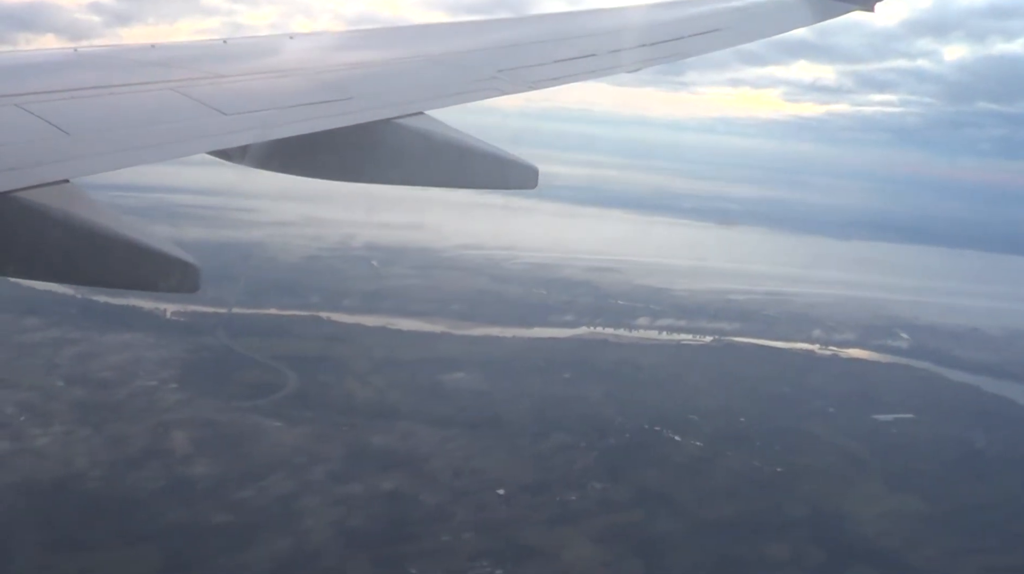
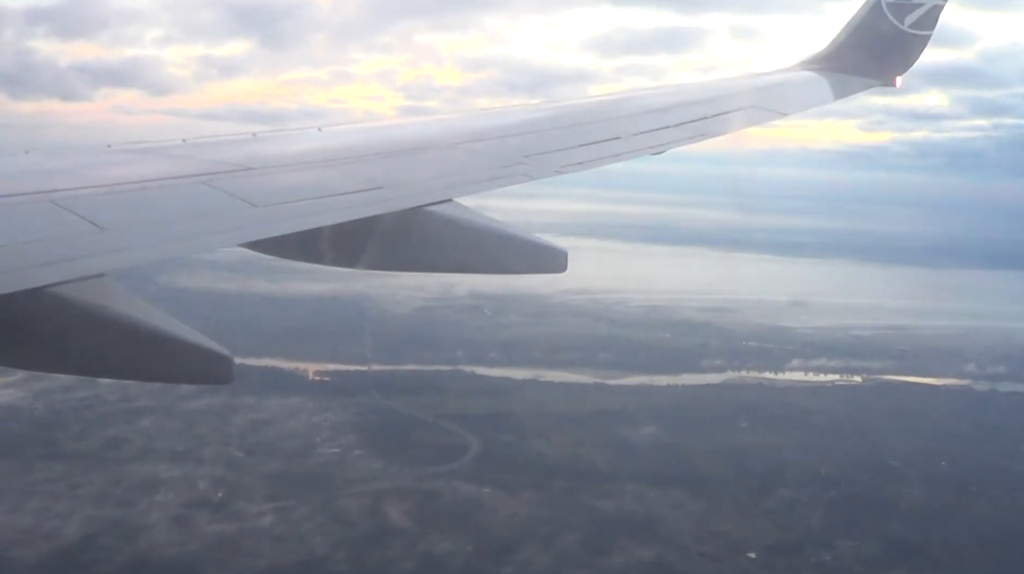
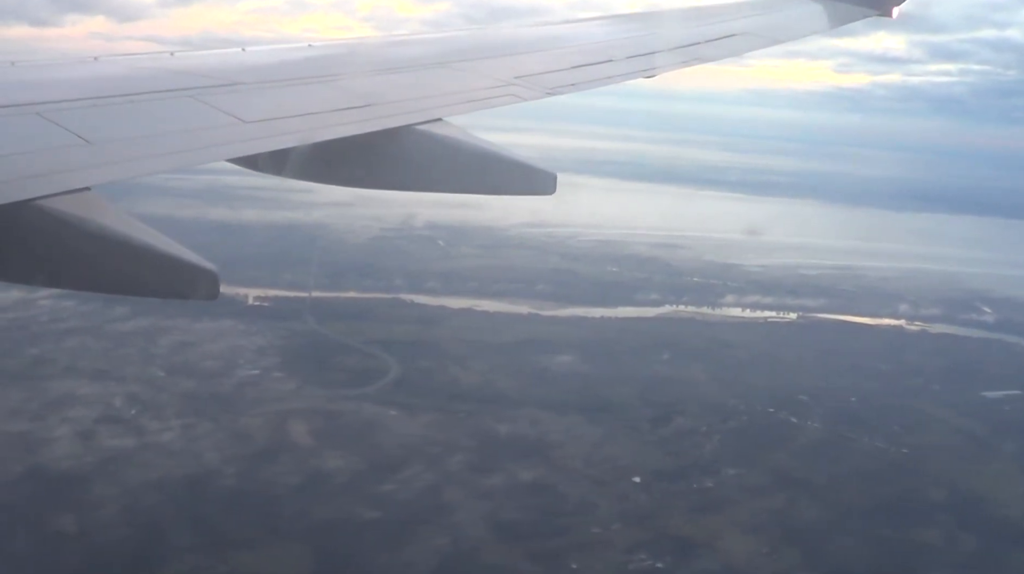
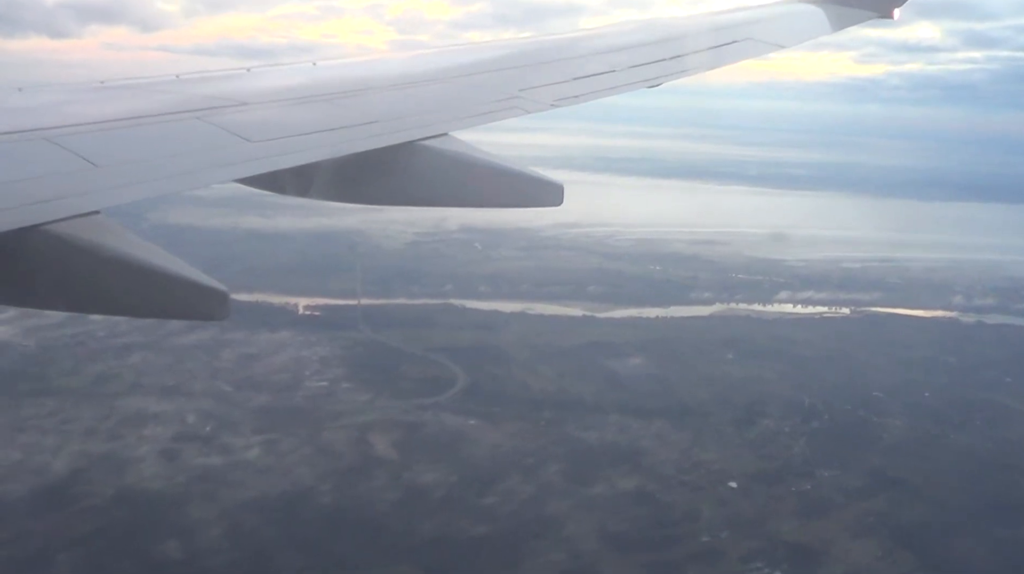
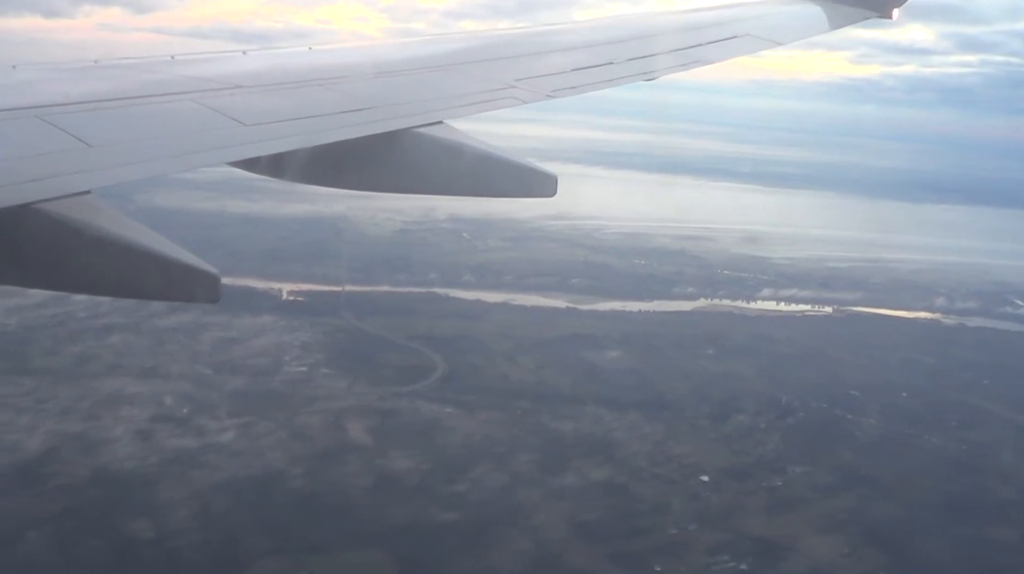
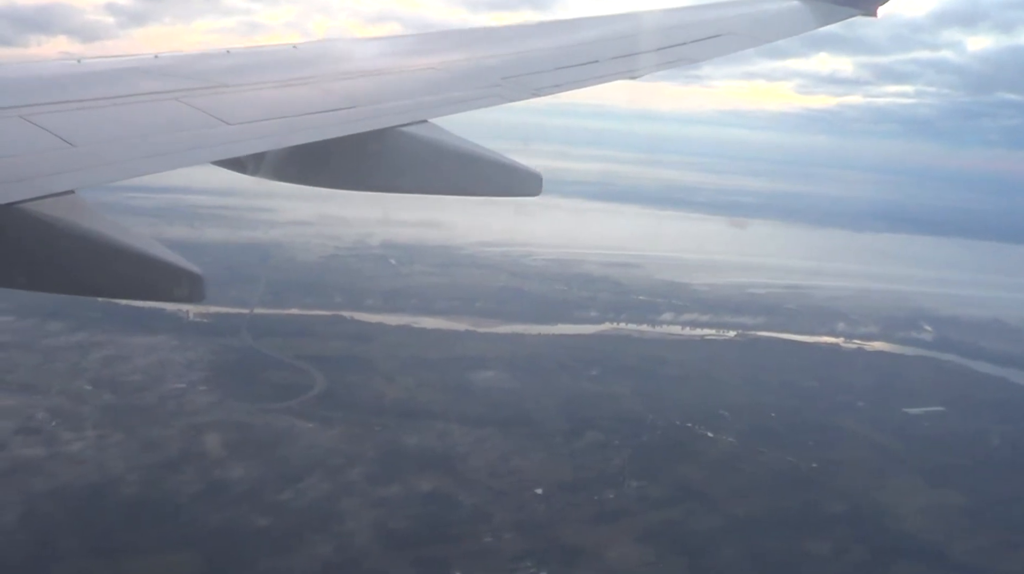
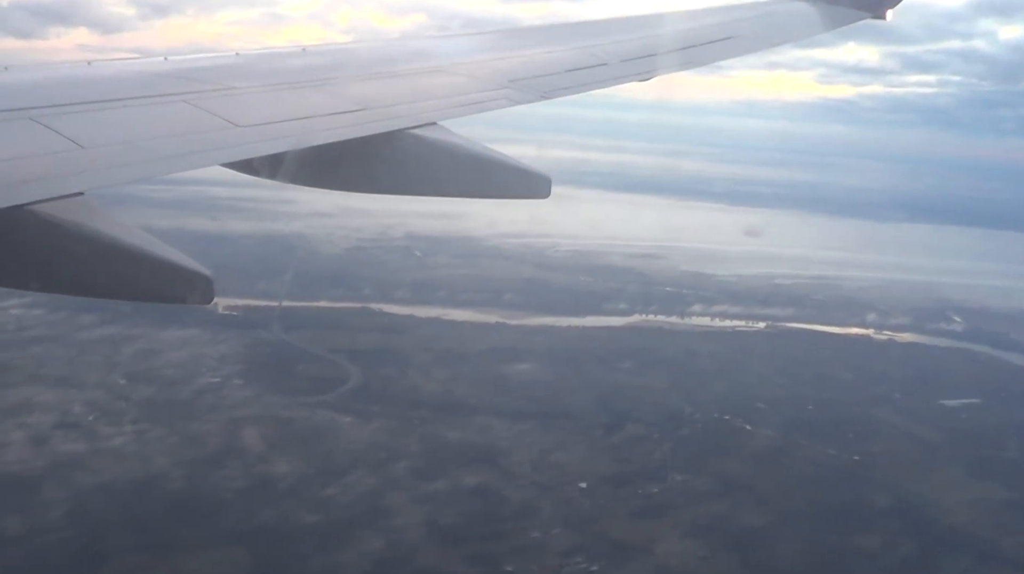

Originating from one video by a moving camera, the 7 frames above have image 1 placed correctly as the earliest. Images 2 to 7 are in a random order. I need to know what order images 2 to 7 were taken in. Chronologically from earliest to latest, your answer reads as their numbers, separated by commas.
6, 7, 3, 5, 4, 2
